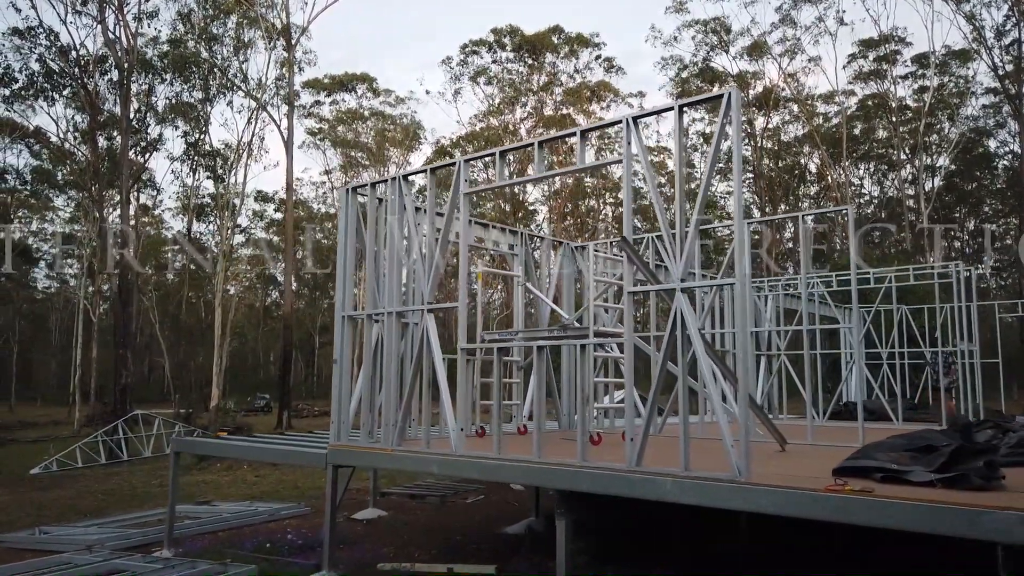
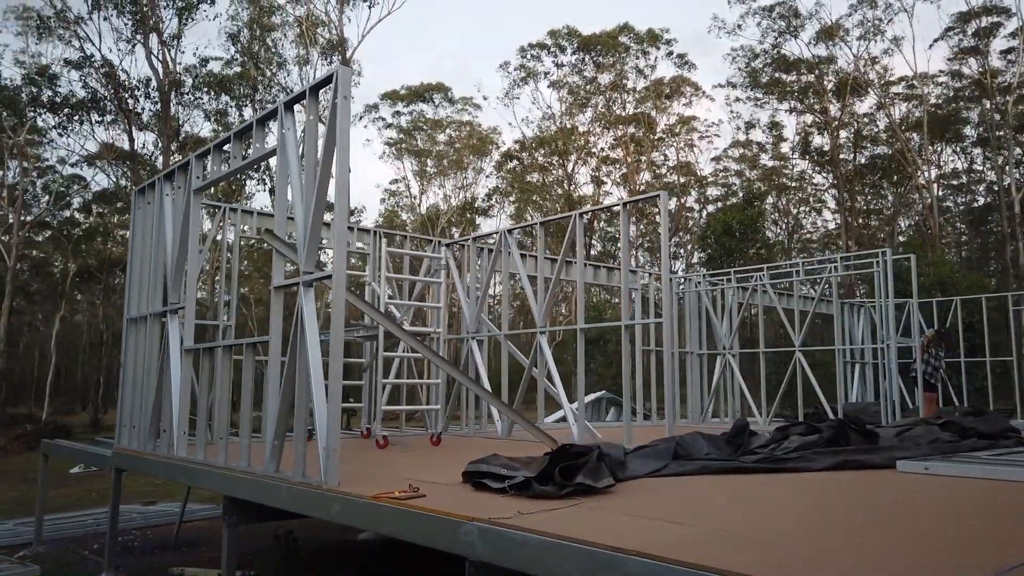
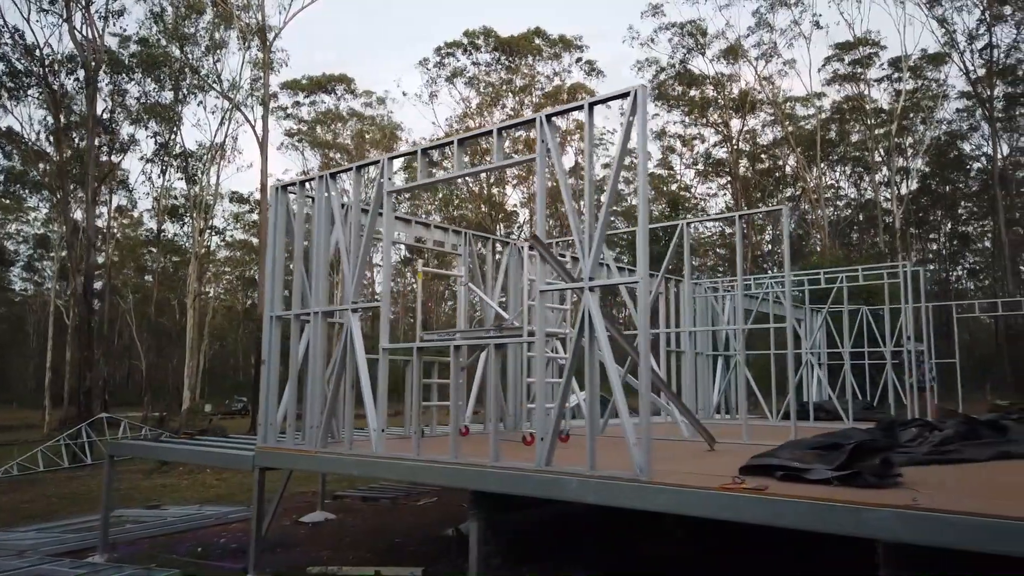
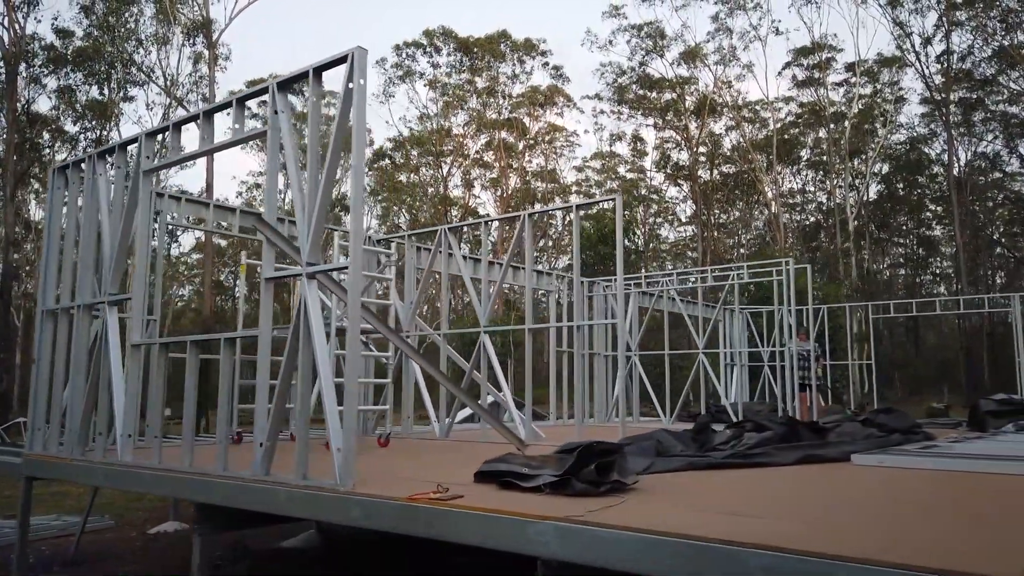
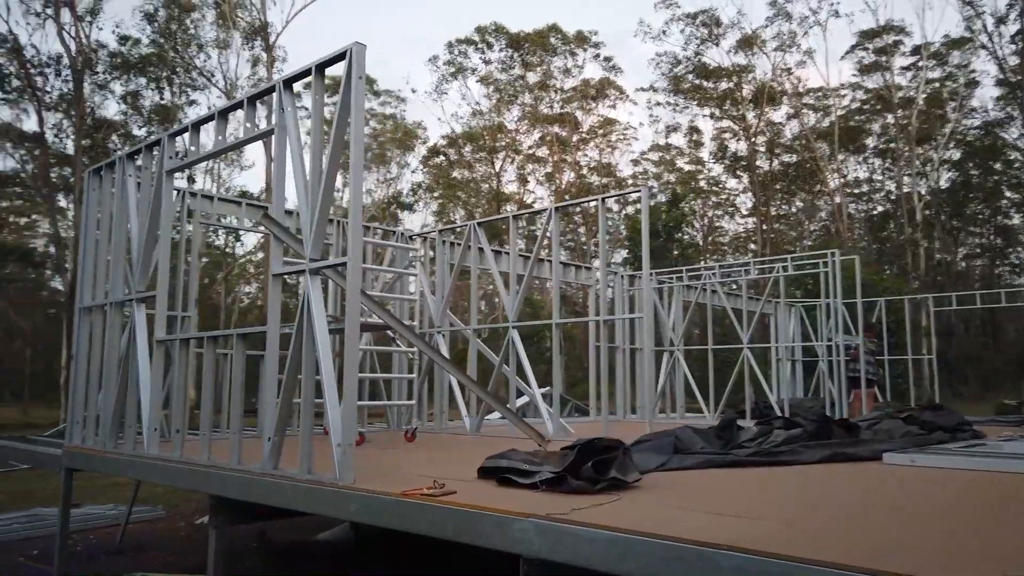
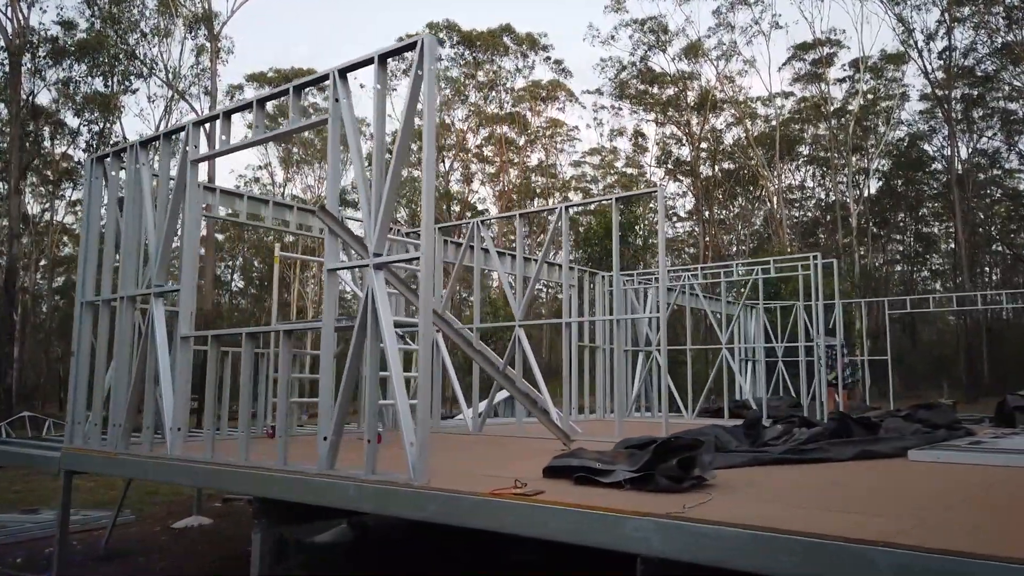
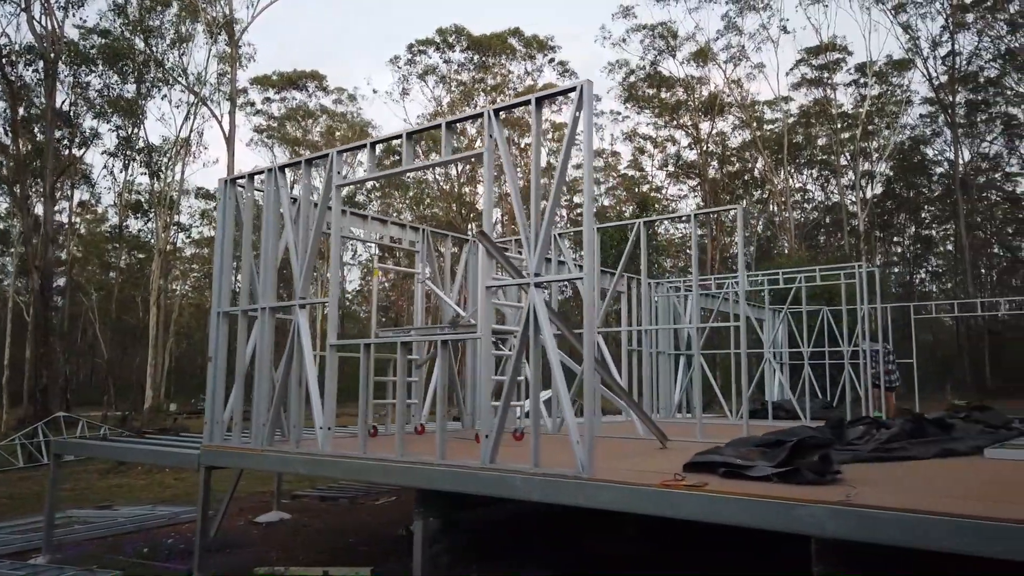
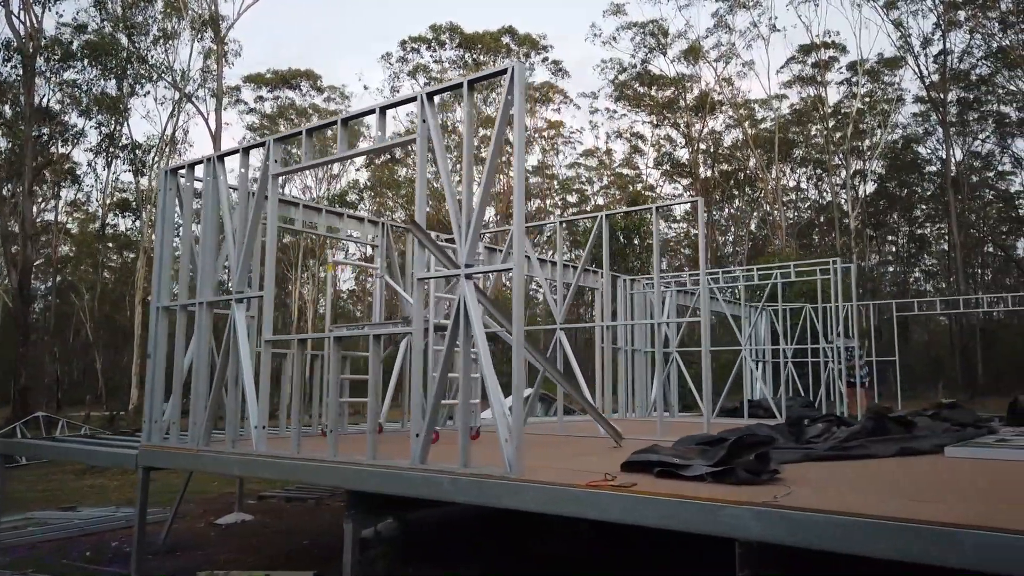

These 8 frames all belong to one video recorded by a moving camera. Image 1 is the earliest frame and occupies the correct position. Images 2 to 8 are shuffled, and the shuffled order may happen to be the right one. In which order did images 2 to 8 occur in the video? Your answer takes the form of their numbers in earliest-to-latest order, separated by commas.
3, 7, 8, 6, 4, 5, 2
